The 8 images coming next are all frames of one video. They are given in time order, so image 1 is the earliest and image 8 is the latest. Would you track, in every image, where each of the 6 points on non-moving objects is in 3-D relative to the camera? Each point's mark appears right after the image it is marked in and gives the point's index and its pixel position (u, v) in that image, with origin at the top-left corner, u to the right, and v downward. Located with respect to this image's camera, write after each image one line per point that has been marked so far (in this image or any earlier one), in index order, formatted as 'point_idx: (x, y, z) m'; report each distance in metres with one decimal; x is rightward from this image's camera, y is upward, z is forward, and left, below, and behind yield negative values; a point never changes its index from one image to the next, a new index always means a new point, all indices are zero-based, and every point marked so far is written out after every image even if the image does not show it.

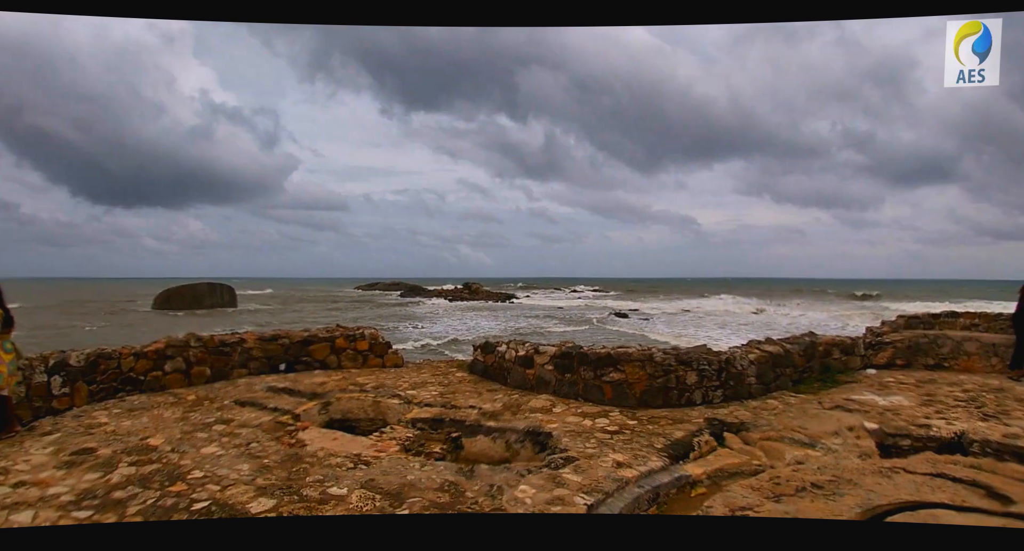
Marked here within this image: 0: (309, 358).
0: (-3.6, -1.5, +9.2) m
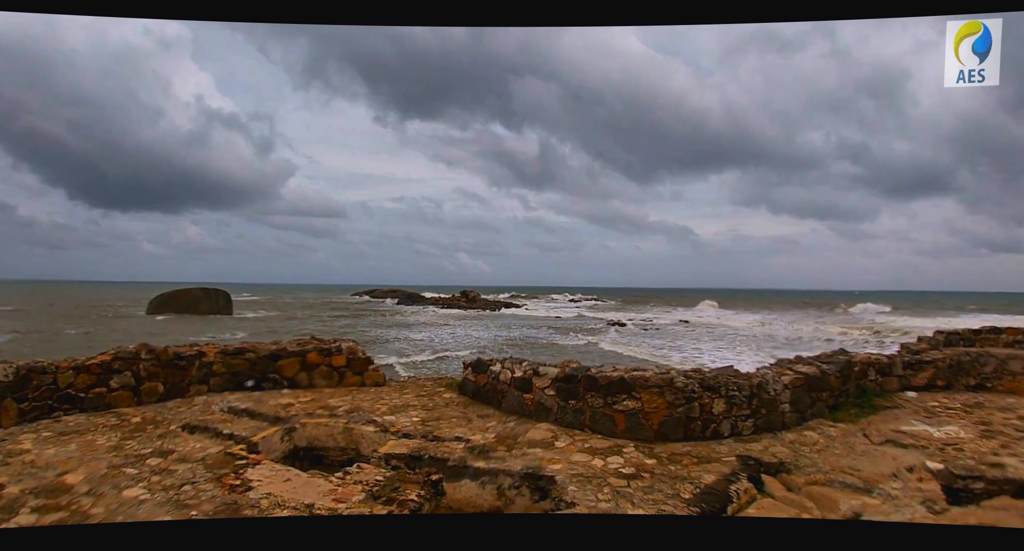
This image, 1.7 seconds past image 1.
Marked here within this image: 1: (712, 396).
0: (-3.6, -1.6, +8.1) m
1: (+2.3, -1.3, +5.8) m
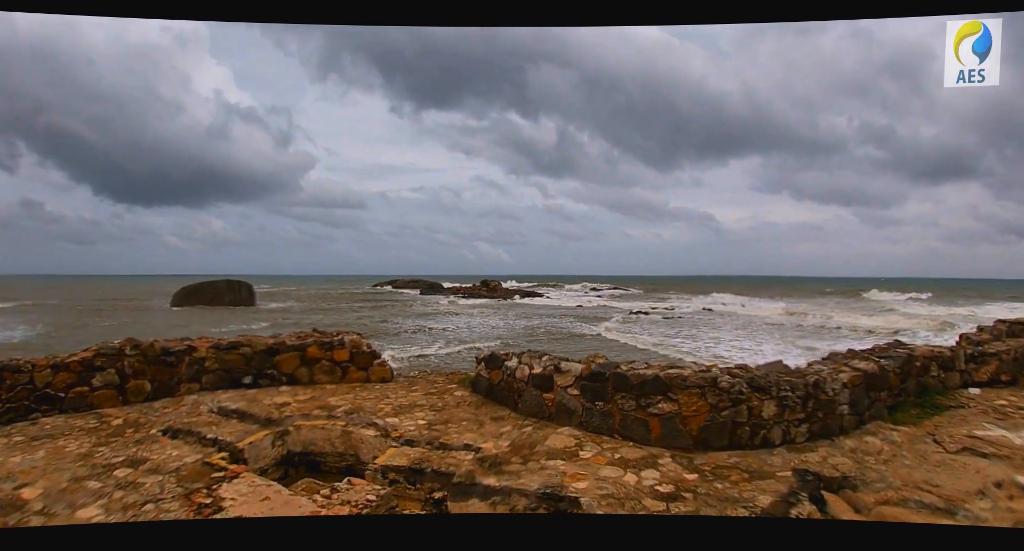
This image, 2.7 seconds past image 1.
0: (-3.4, -1.4, +7.5) m
1: (+2.4, -1.2, +5.0) m
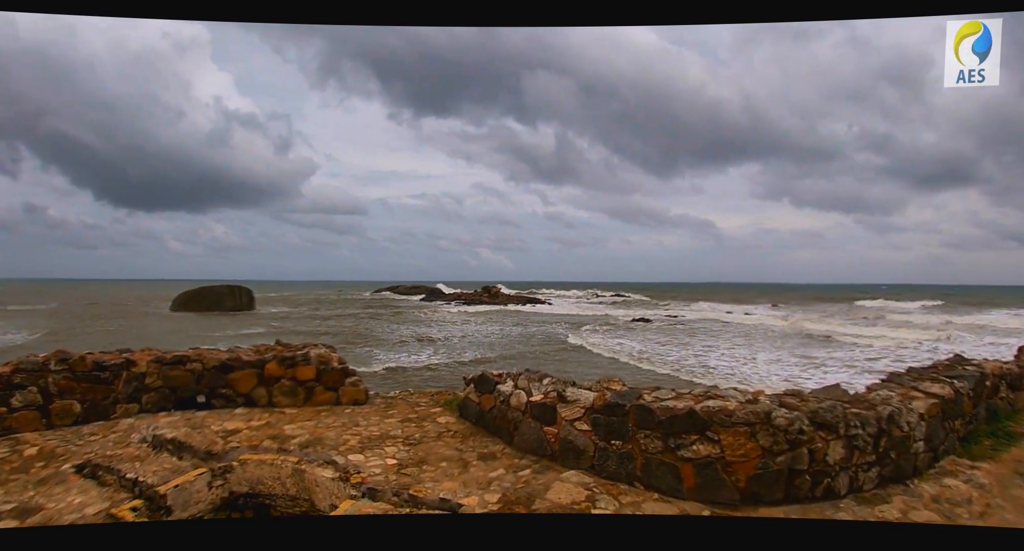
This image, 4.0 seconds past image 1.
0: (-3.5, -1.4, +6.4) m
1: (+2.4, -1.2, +3.9) m
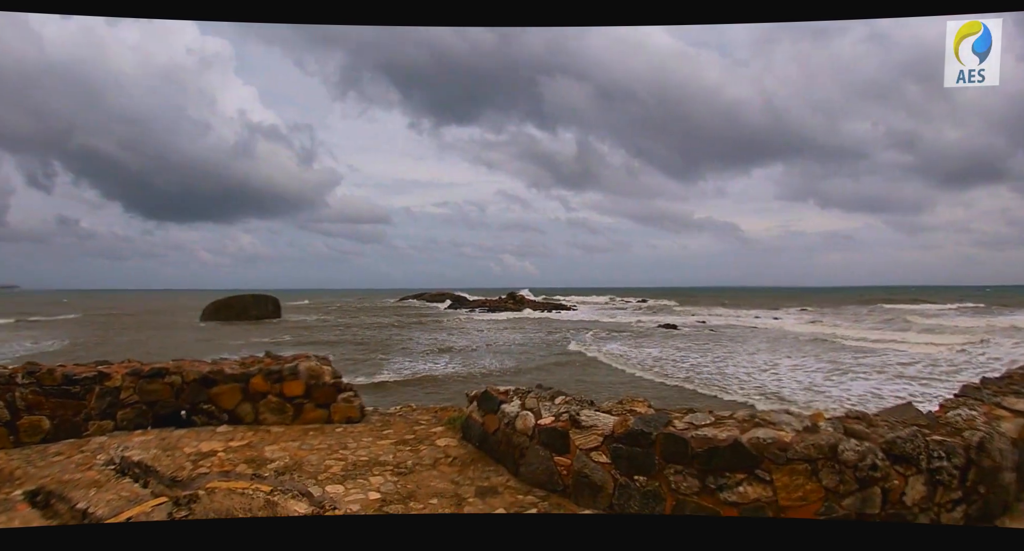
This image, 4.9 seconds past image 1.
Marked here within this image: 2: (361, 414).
0: (-3.3, -1.5, +5.8) m
1: (+2.4, -1.2, +3.0) m
2: (-1.7, -1.6, +5.8) m
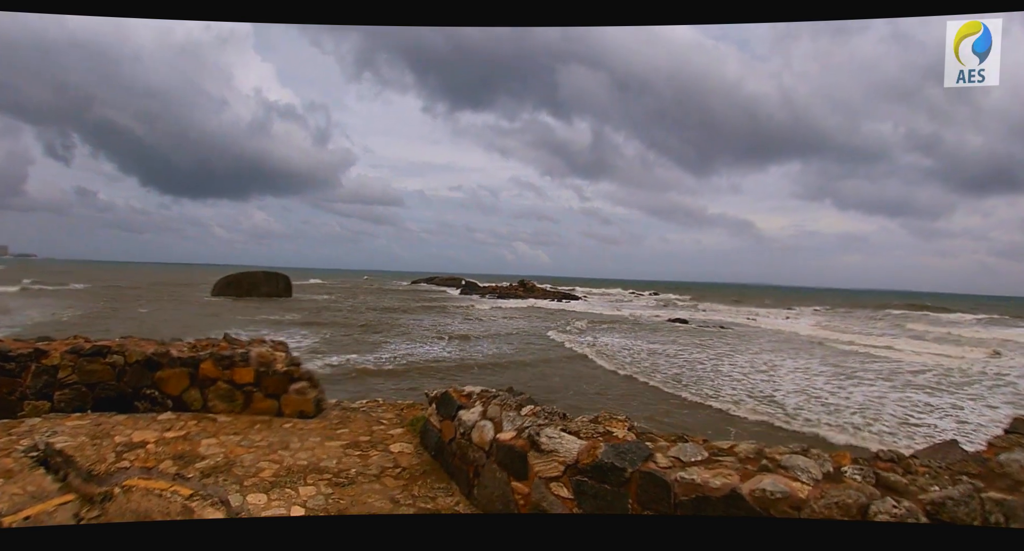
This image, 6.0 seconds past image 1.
0: (-3.6, -1.2, +5.2) m
1: (+2.0, -1.2, +2.4) m
2: (-2.0, -1.3, +5.3) m
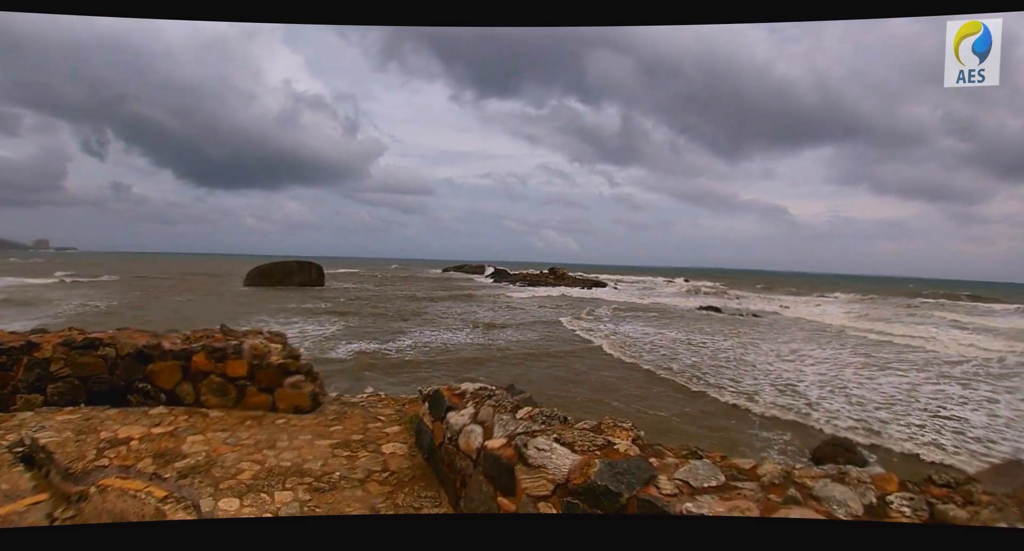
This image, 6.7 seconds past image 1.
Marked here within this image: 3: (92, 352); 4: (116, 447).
0: (-3.5, -1.1, +5.1) m
1: (+1.9, -1.1, +1.9) m
2: (-1.9, -1.2, +5.0) m
3: (-4.1, -0.7, +5.1) m
4: (-3.2, -1.4, +4.2) m
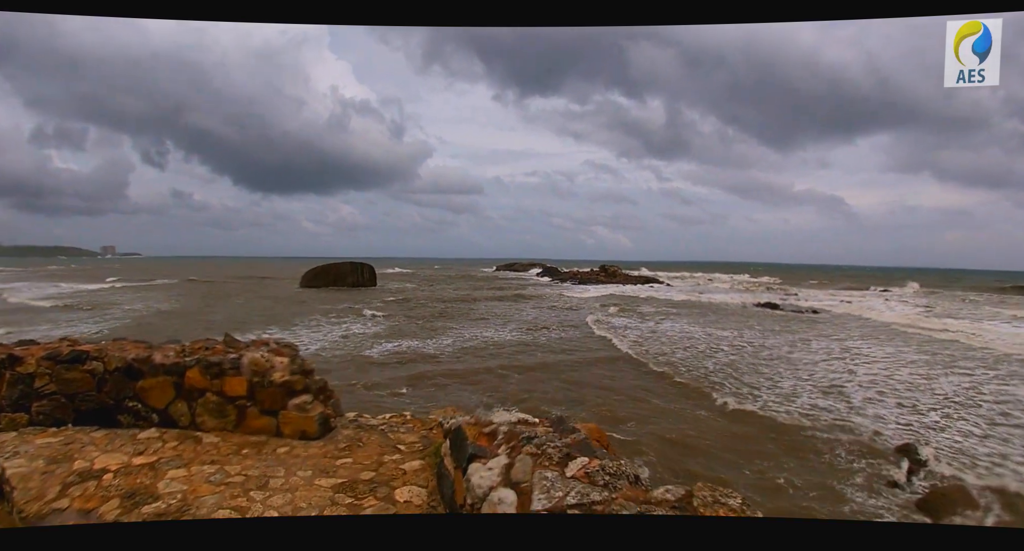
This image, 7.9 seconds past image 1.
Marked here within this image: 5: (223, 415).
0: (-3.1, -1.1, +4.4) m
1: (+2.0, -1.1, +0.7) m
2: (-1.5, -1.2, +4.2) m
3: (-3.7, -0.8, +4.5) m
4: (-2.8, -1.4, +3.5) m
5: (-2.4, -1.1, +4.3) m
